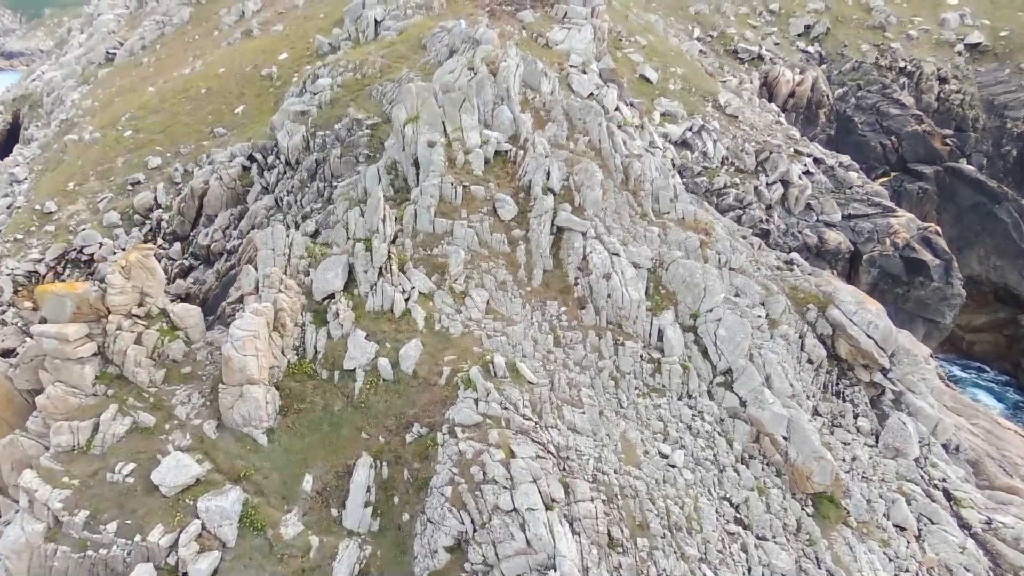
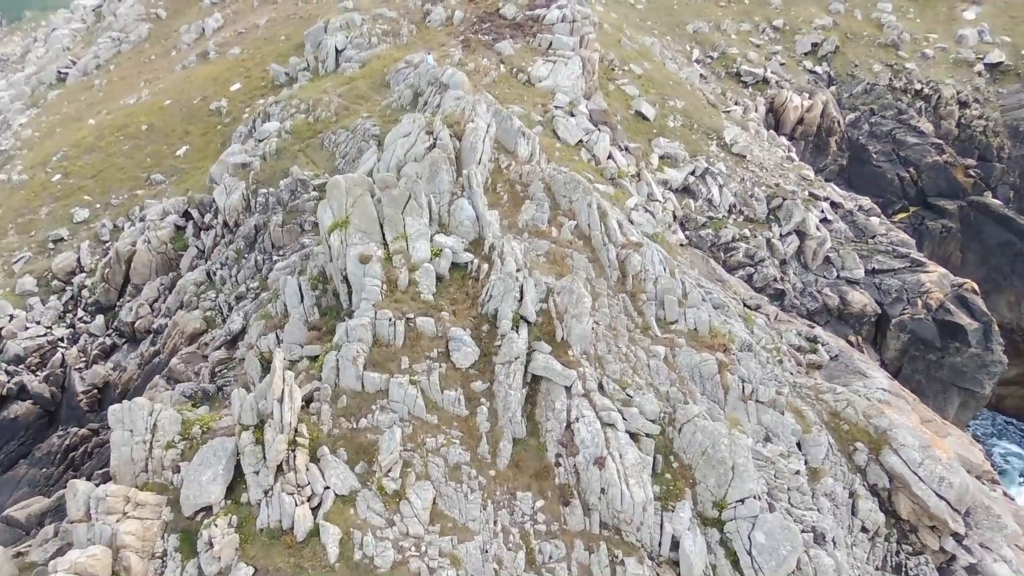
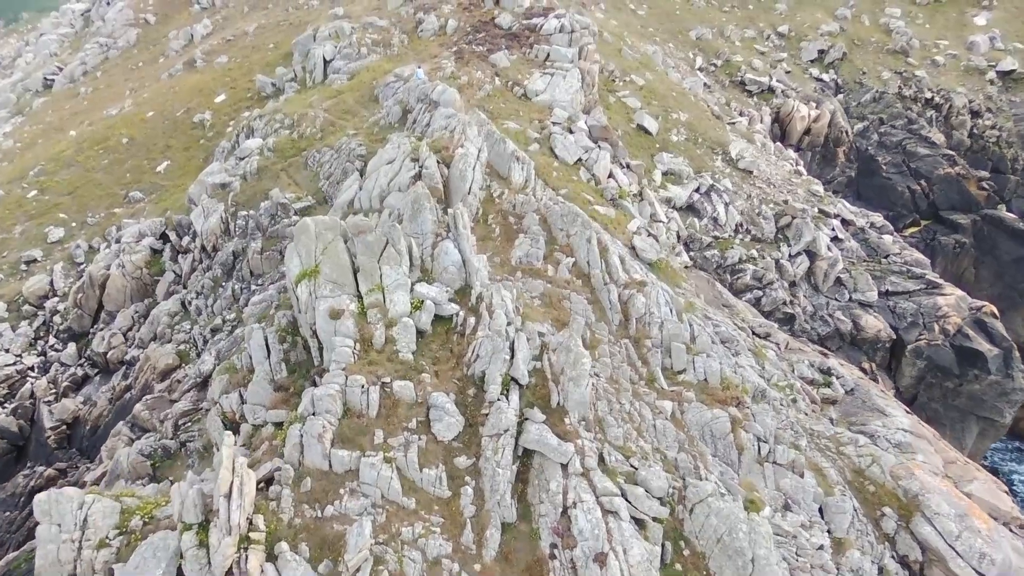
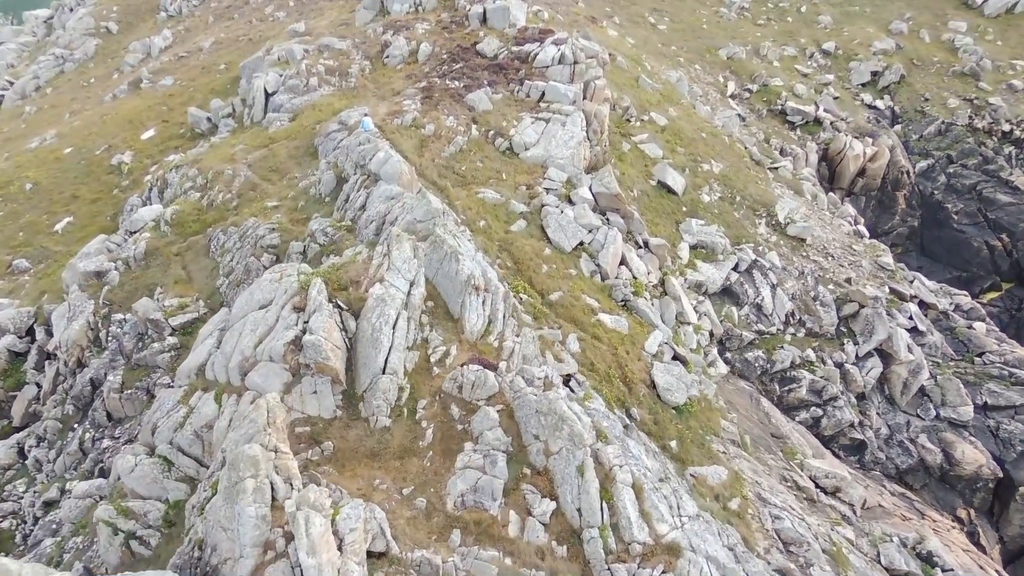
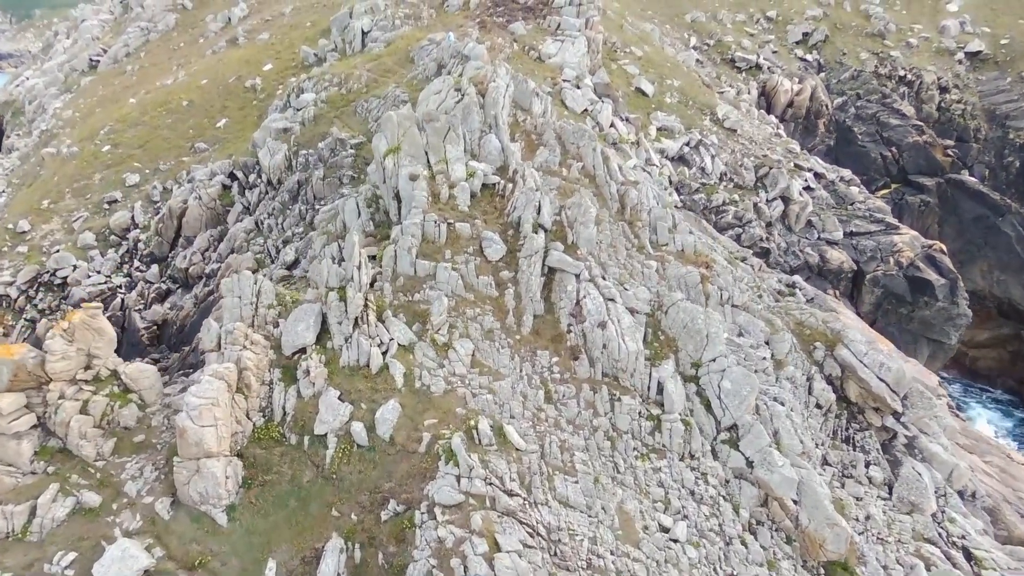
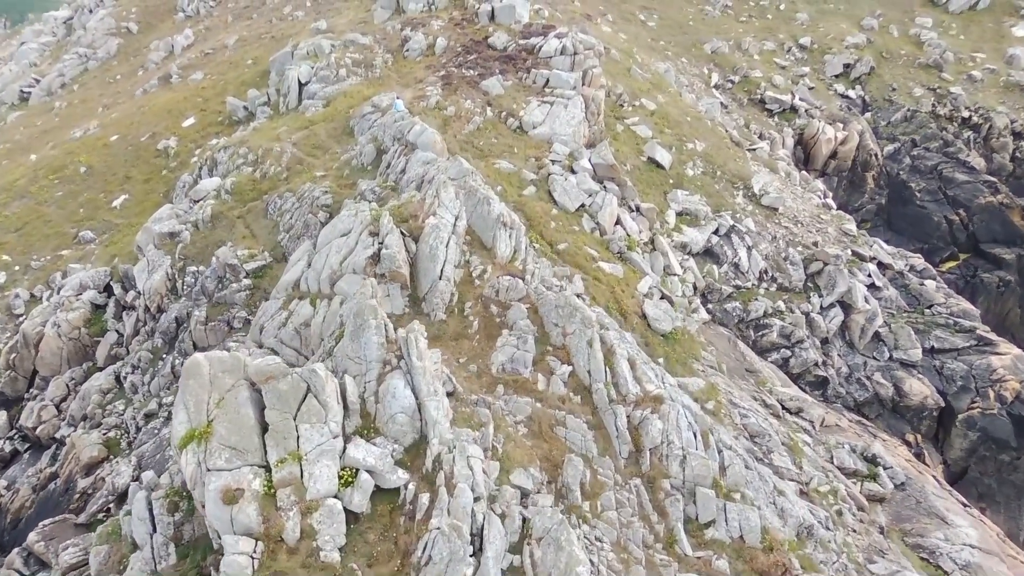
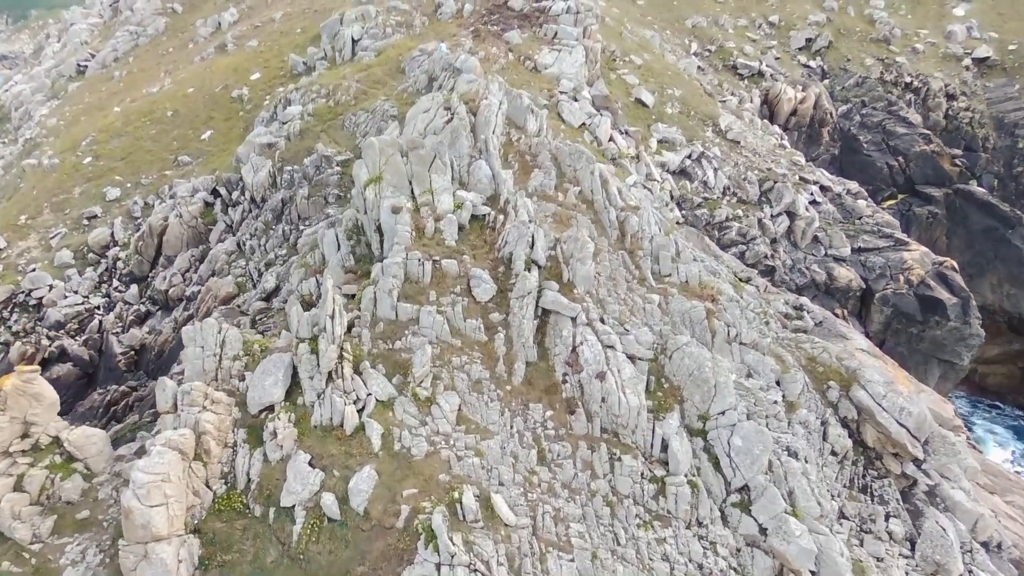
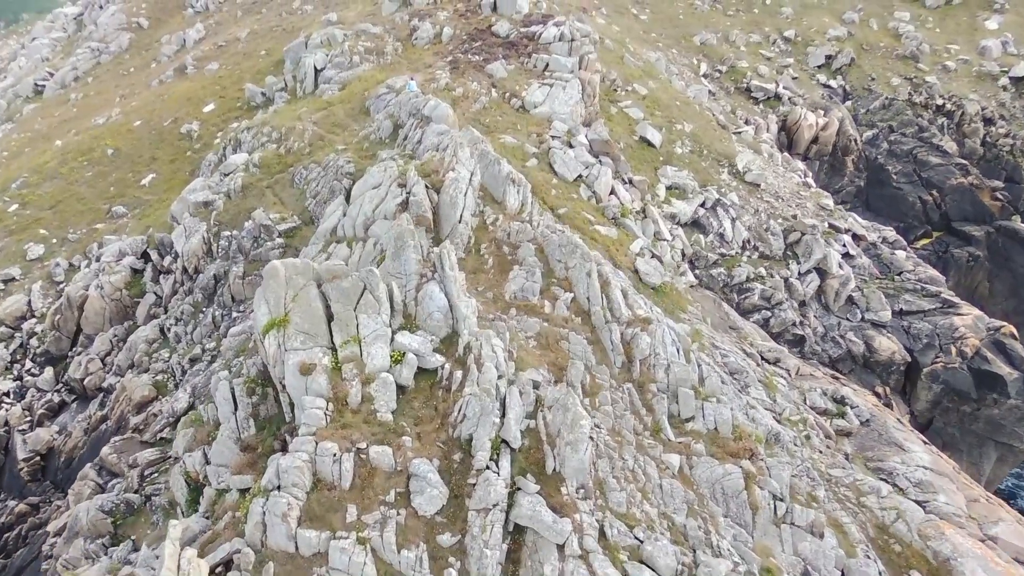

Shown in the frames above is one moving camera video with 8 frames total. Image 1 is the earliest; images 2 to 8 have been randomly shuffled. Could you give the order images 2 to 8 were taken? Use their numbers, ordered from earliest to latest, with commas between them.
5, 7, 2, 3, 8, 6, 4
